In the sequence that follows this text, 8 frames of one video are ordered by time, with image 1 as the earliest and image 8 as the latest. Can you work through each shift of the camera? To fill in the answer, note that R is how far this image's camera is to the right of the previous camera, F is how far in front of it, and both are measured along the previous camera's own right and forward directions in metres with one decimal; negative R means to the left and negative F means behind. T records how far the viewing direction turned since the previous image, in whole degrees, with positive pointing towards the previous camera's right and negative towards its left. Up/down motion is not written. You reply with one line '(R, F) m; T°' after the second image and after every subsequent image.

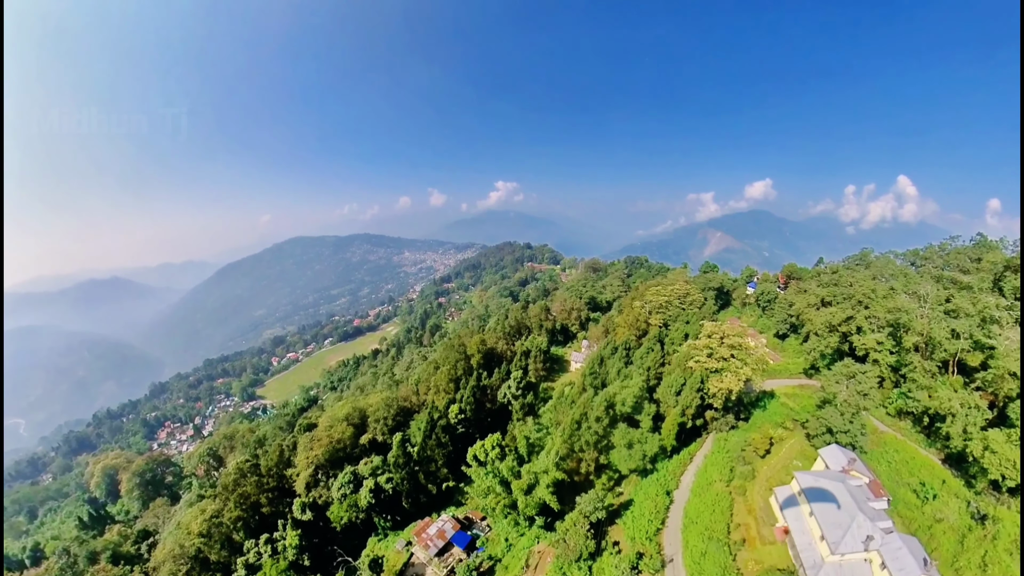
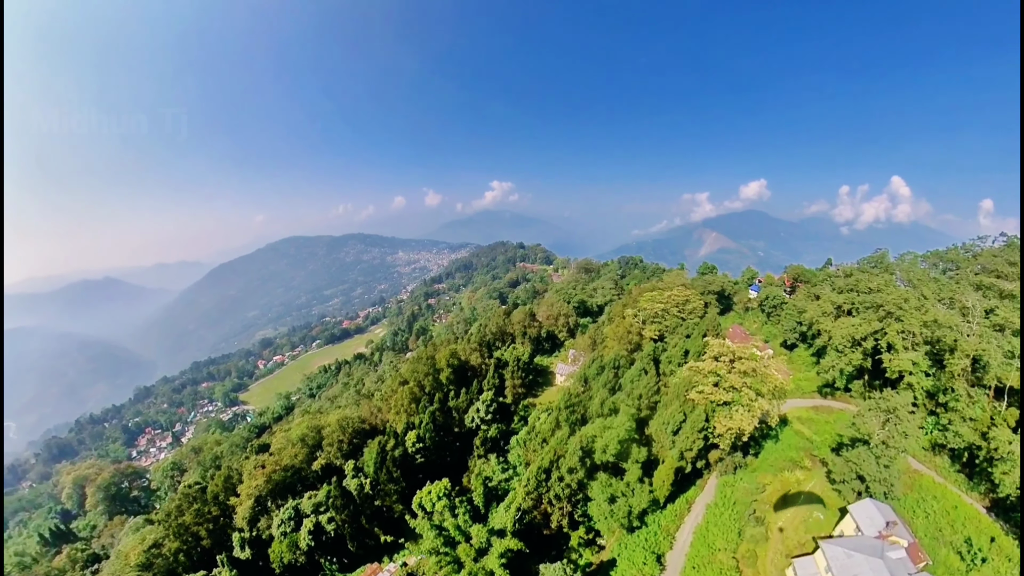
(+1.9, +4.7) m; 0°
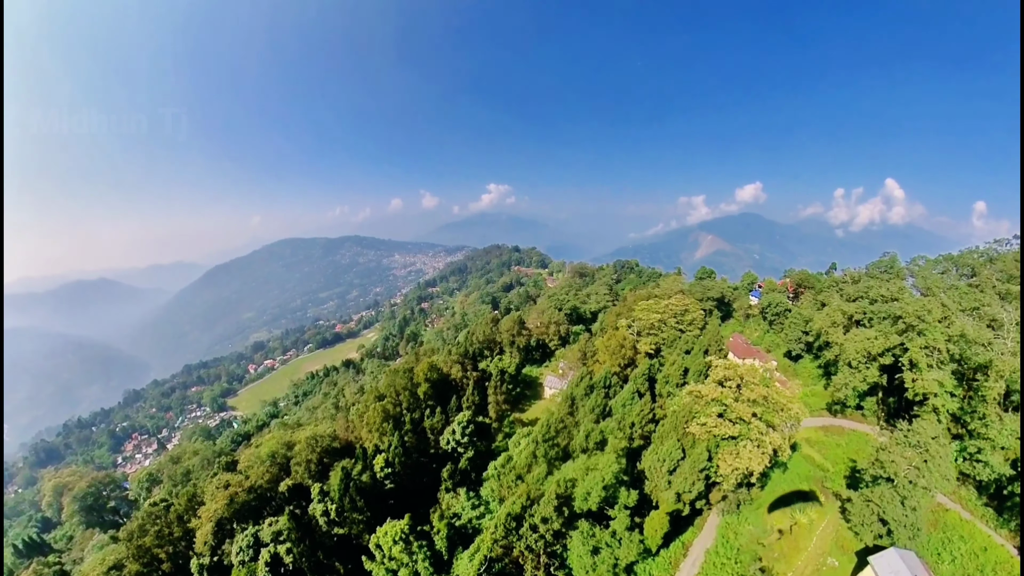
(+1.0, +2.6) m; 0°
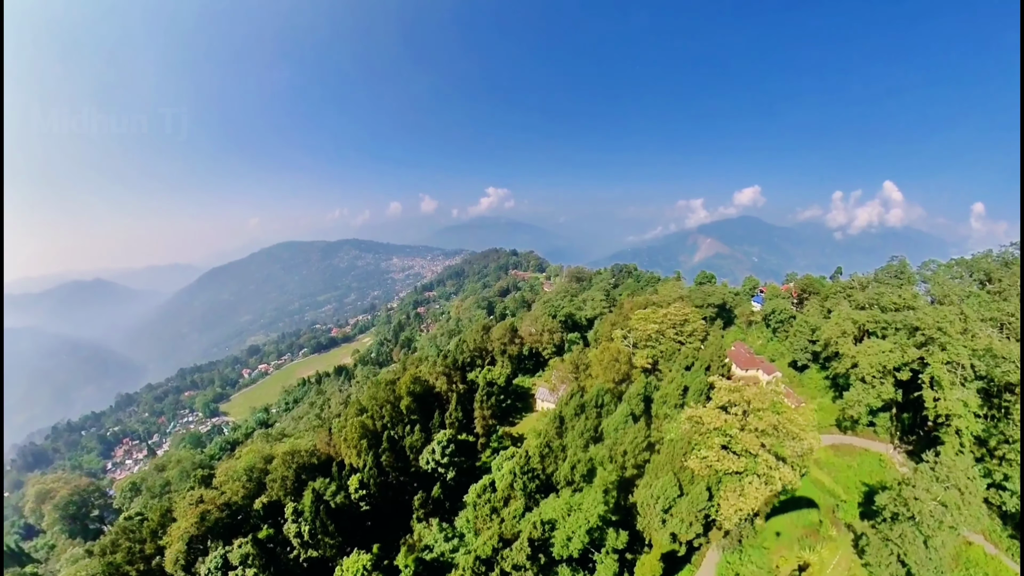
(+0.7, +1.9) m; 0°
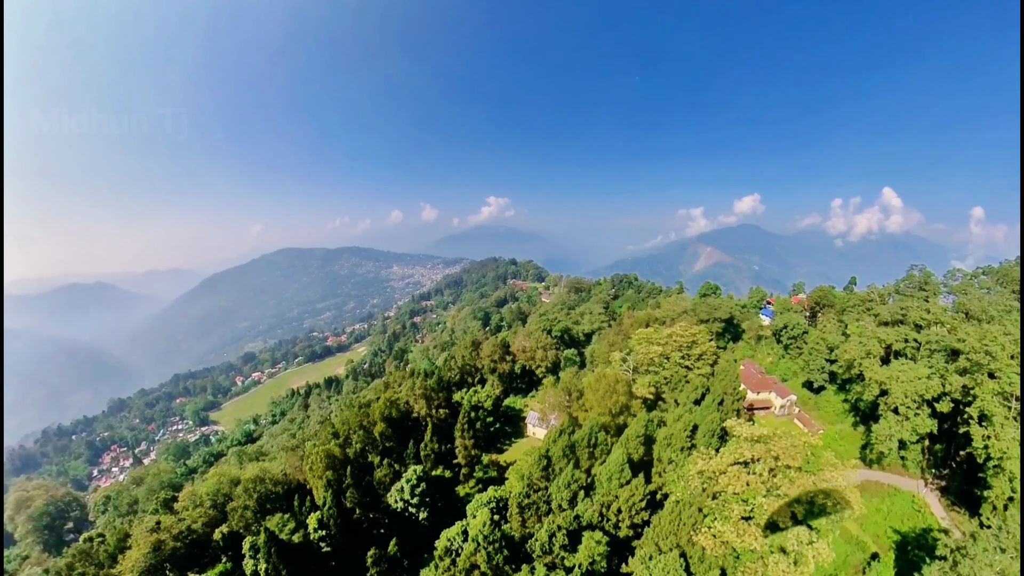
(+0.9, +2.8) m; 0°
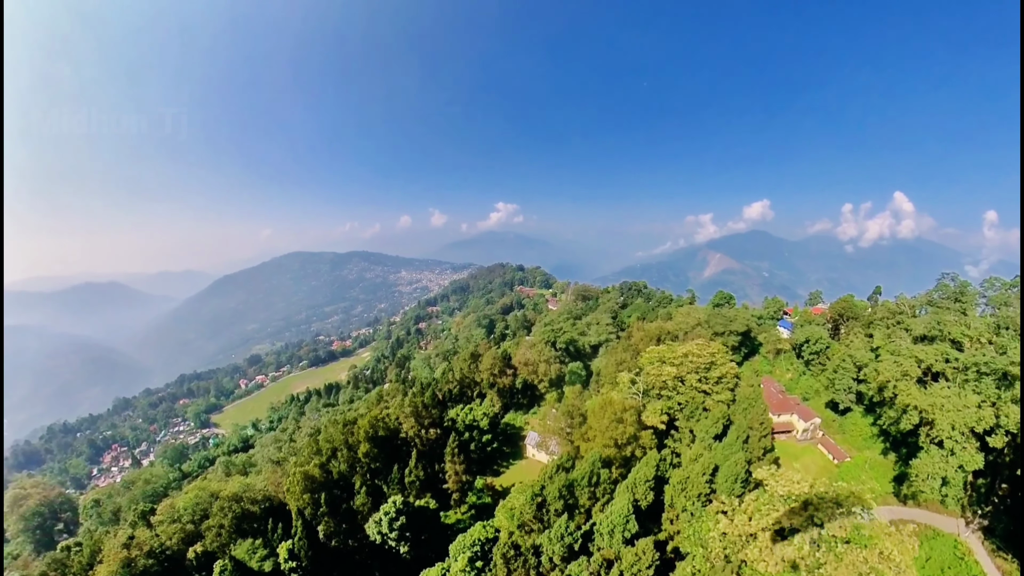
(+0.5, +2.2) m; -1°
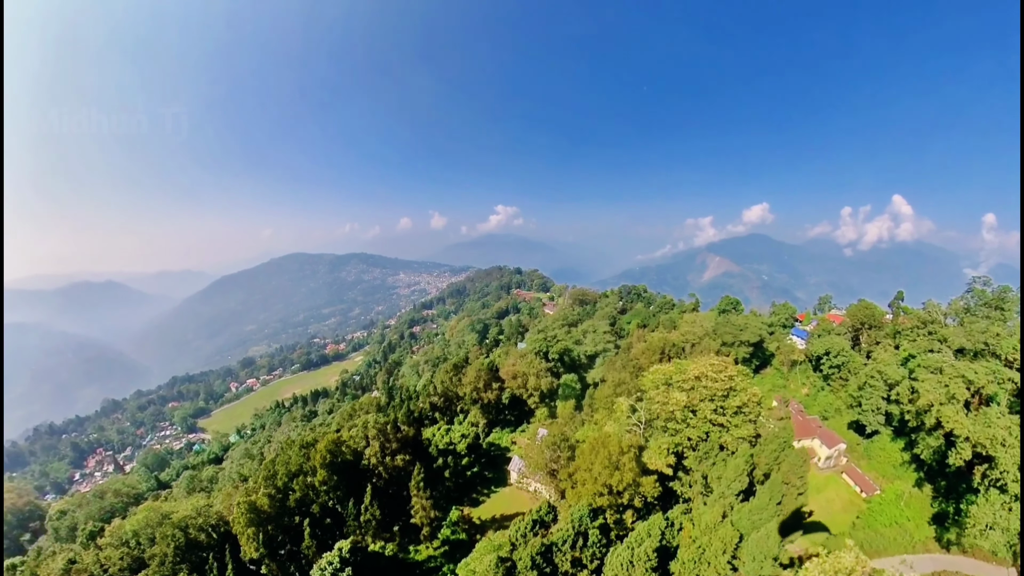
(+1.0, +3.5) m; 0°
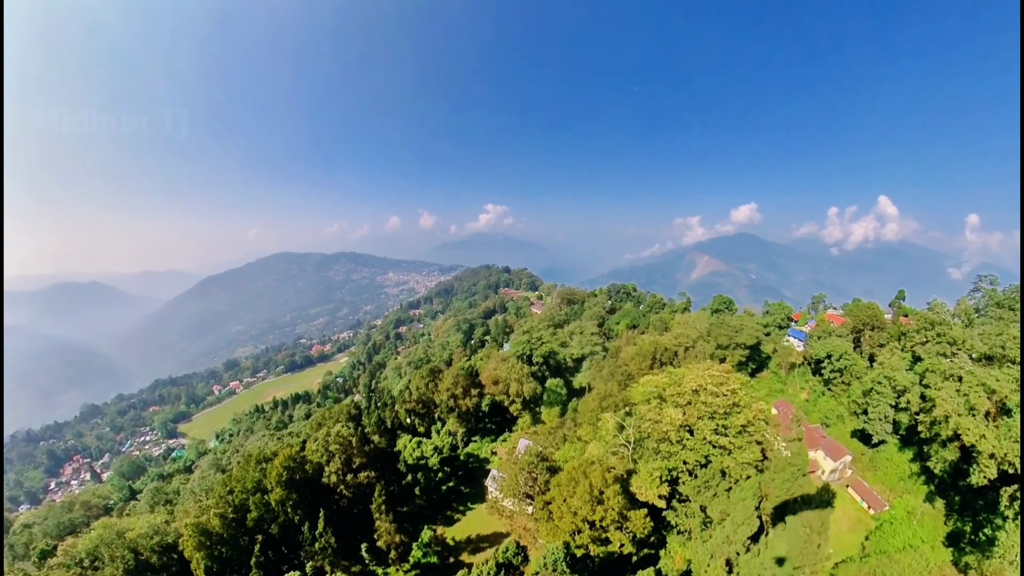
(+0.8, +2.4) m; +1°
